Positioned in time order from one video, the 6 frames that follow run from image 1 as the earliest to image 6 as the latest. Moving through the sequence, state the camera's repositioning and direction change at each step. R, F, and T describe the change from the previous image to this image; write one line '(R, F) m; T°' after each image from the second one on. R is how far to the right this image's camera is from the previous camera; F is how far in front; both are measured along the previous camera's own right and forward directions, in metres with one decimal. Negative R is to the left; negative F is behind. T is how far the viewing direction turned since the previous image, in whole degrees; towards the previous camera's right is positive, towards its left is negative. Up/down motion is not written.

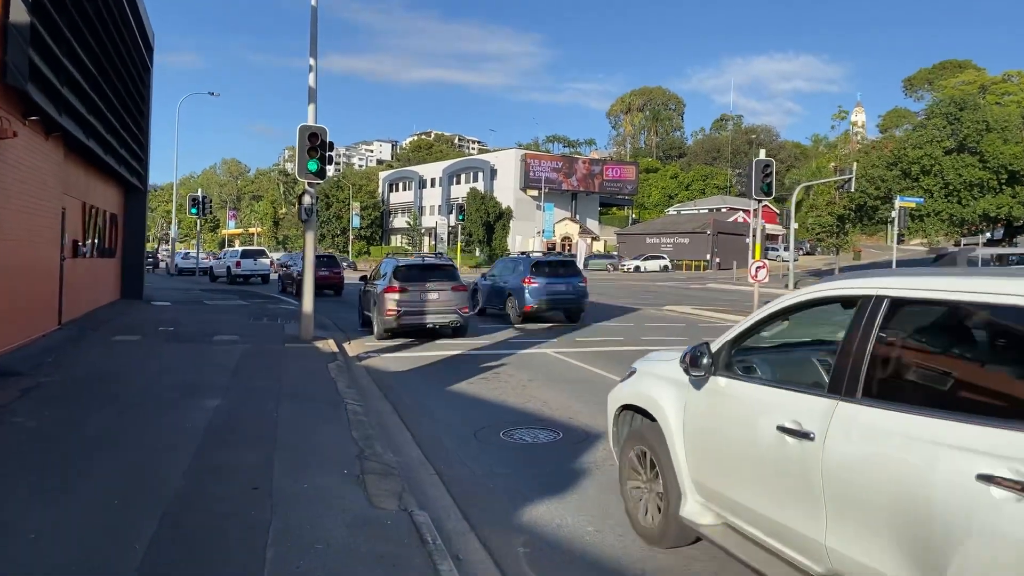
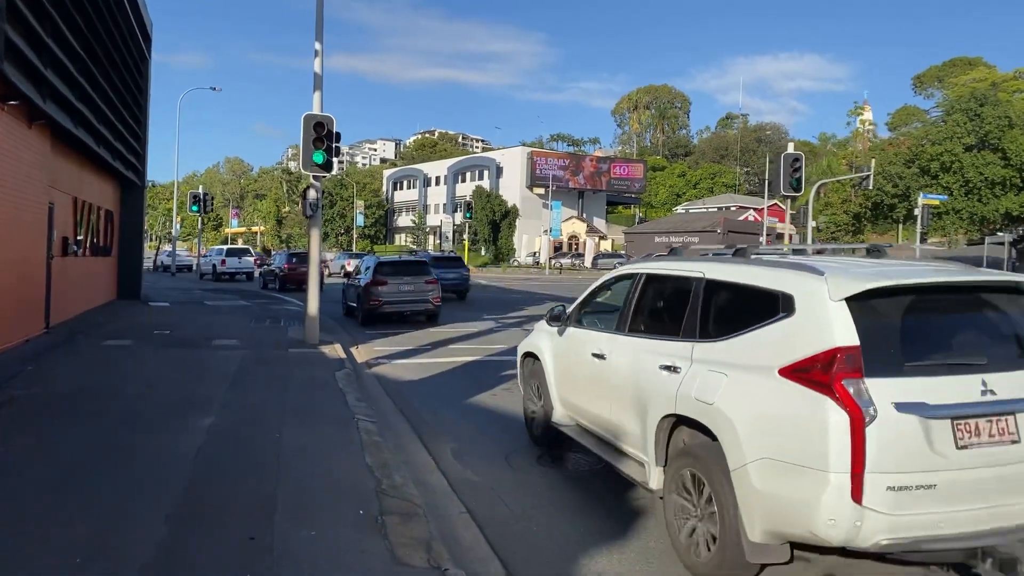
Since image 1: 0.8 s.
(-0.3, +1.0) m; 0°
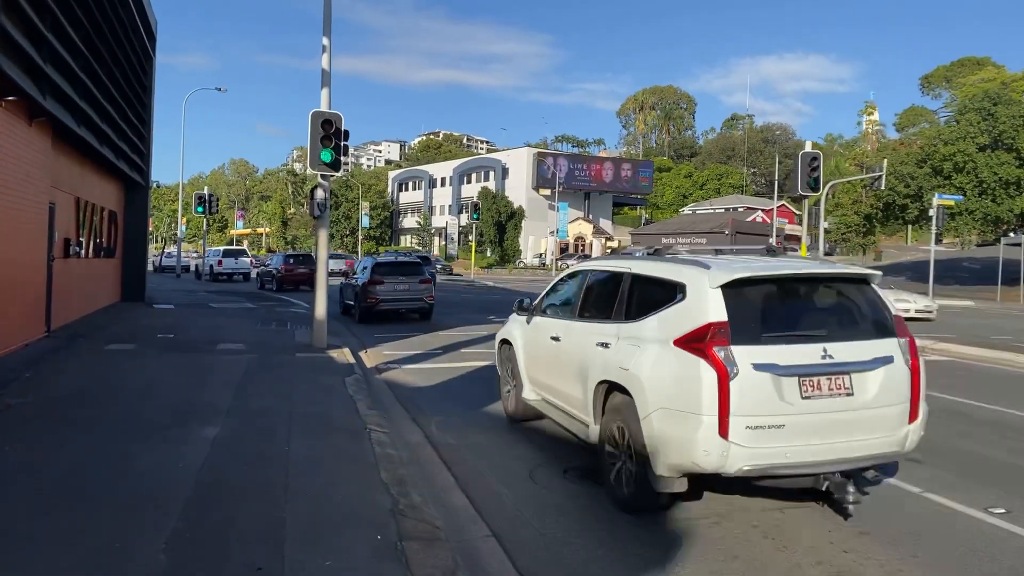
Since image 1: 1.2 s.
(-0.2, +0.4) m; 0°
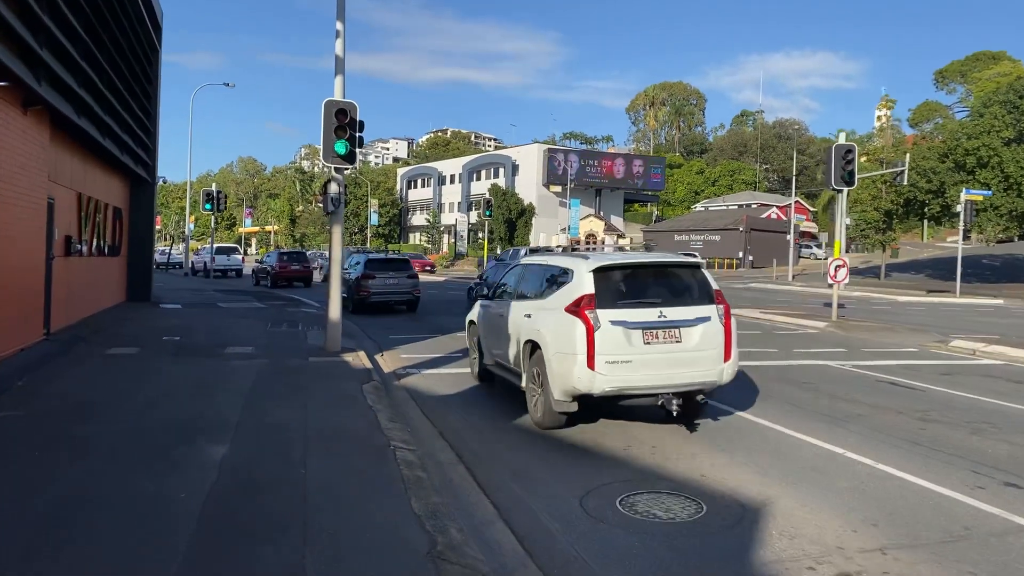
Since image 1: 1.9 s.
(-0.3, +0.8) m; -1°
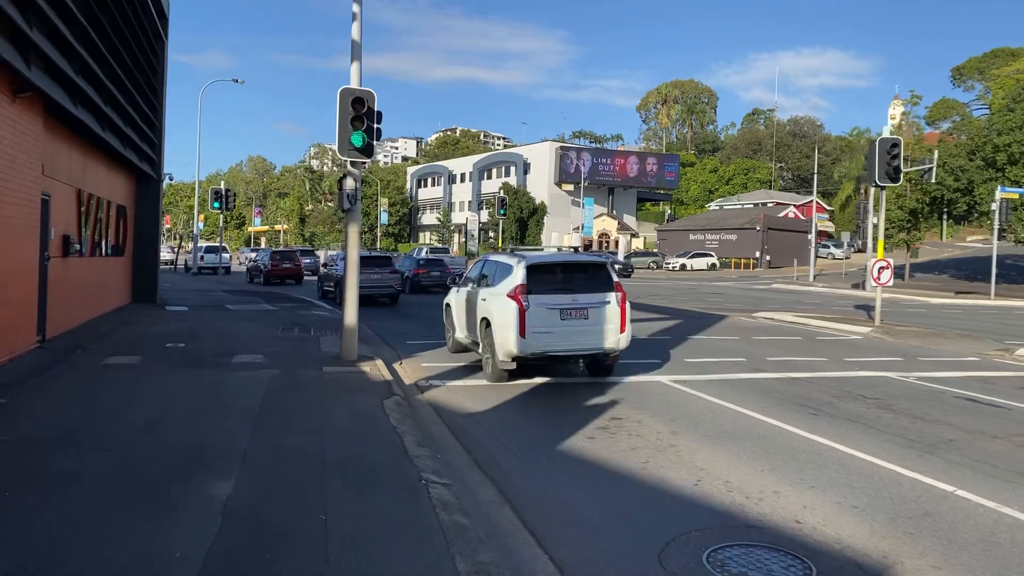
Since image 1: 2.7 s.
(-0.4, +1.0) m; -1°
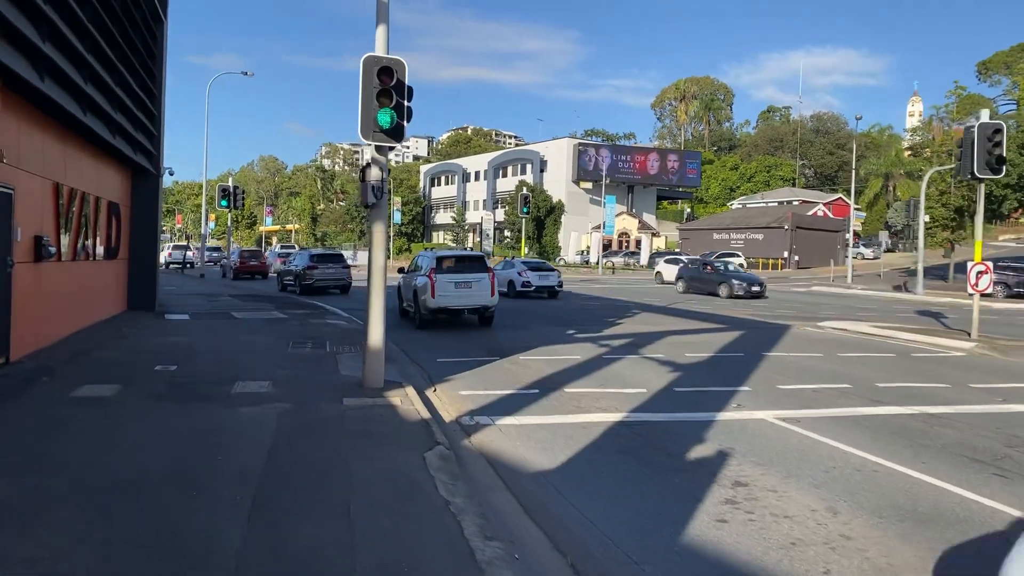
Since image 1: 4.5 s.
(-0.7, +2.1) m; -1°
